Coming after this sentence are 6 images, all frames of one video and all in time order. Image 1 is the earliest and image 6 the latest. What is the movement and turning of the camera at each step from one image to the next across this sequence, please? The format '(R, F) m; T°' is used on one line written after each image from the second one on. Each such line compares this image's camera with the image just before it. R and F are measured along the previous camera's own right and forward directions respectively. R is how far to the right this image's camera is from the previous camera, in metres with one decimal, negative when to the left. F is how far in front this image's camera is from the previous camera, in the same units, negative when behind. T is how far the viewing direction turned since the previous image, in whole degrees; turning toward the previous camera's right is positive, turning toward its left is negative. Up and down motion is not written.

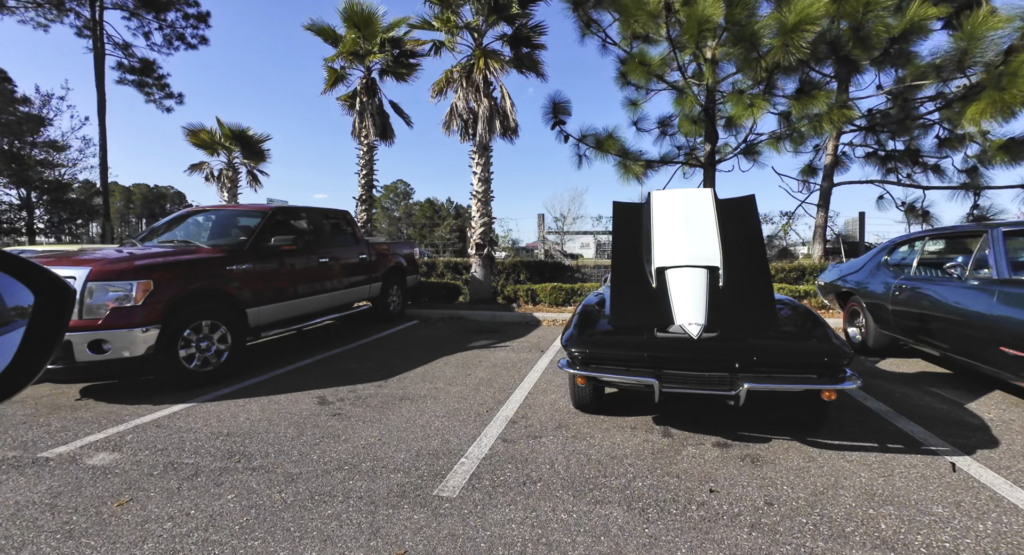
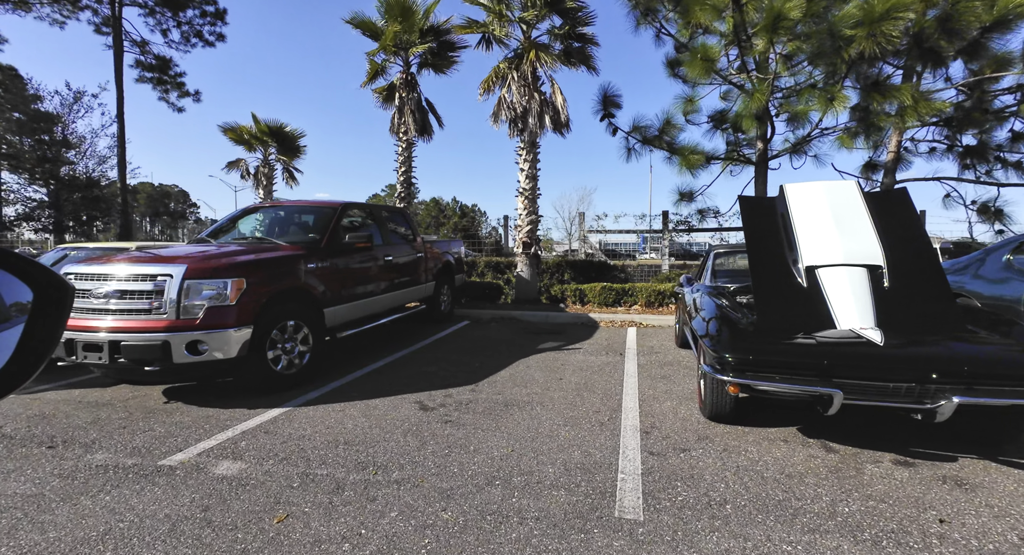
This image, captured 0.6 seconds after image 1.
(-0.8, +0.2) m; -2°
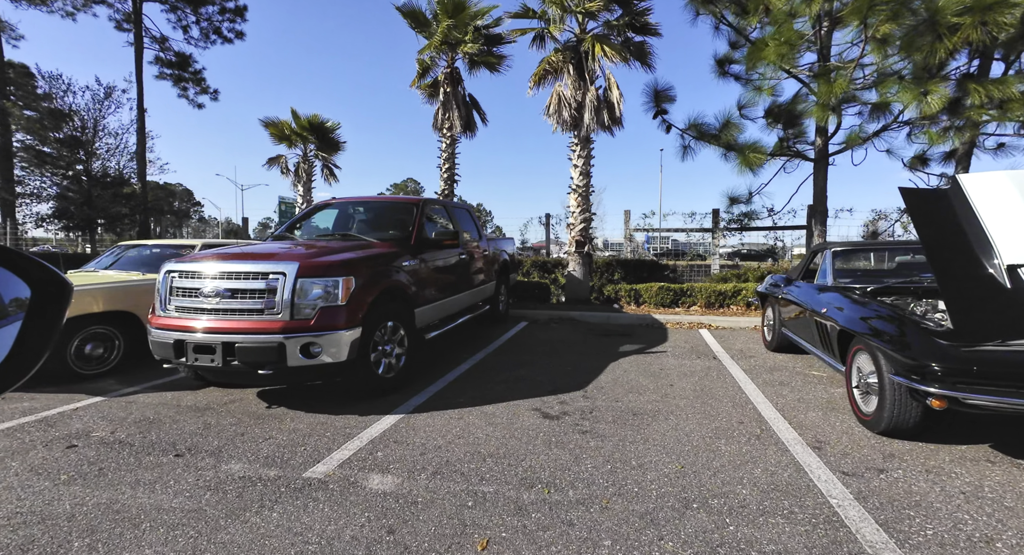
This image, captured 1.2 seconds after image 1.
(-0.9, +0.2) m; -2°
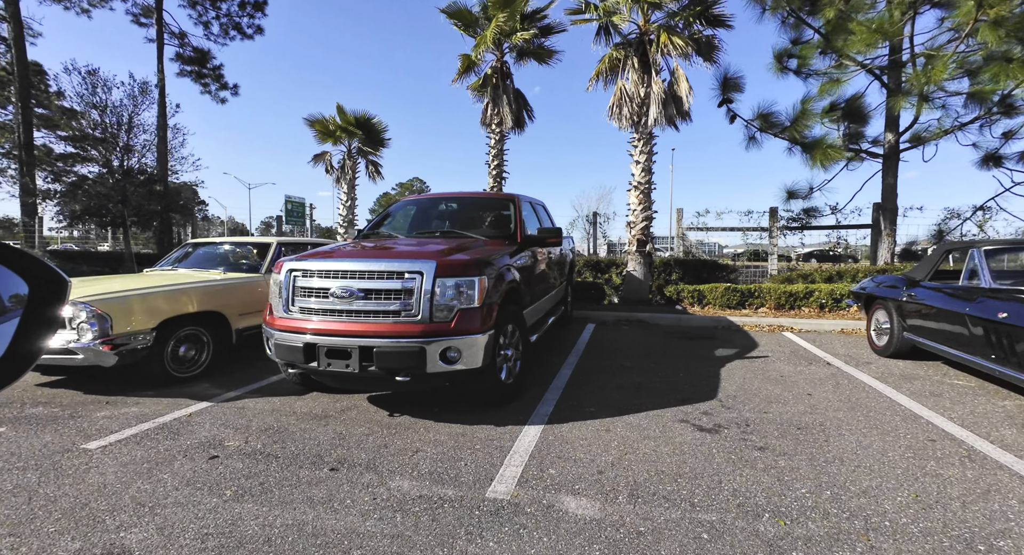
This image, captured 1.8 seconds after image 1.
(-0.9, +0.2) m; -2°
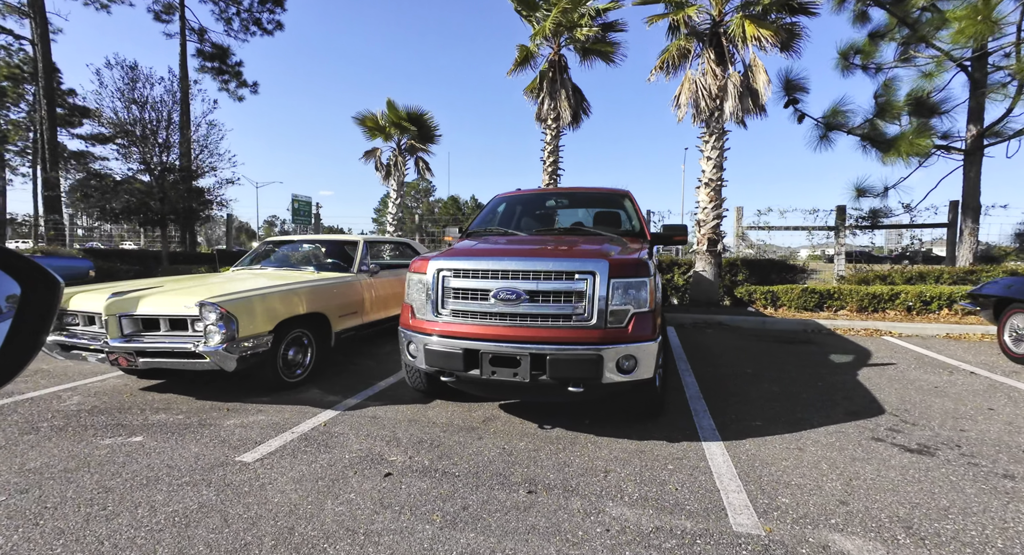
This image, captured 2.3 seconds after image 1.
(-1.0, +0.2) m; -2°
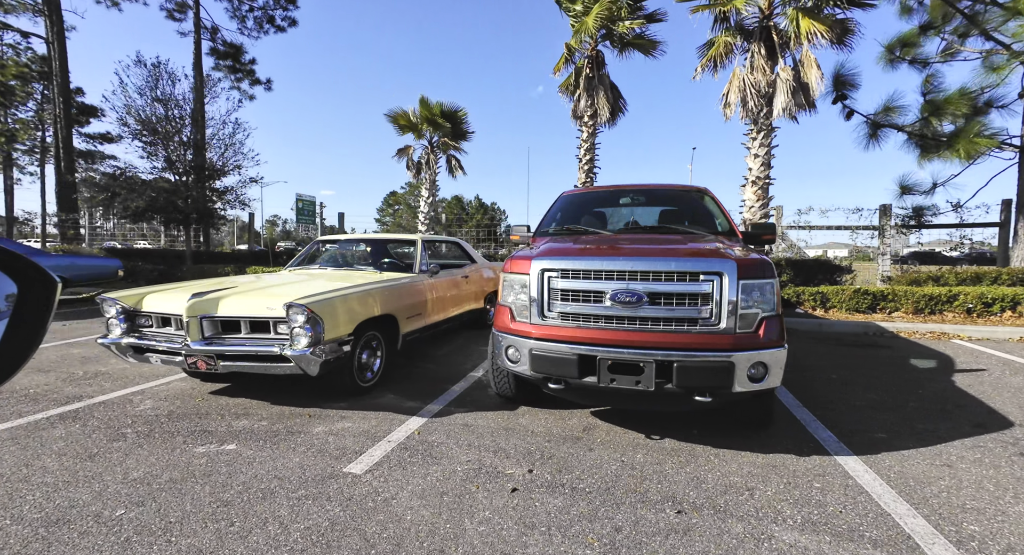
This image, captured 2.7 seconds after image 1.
(-0.7, +0.2) m; -1°
